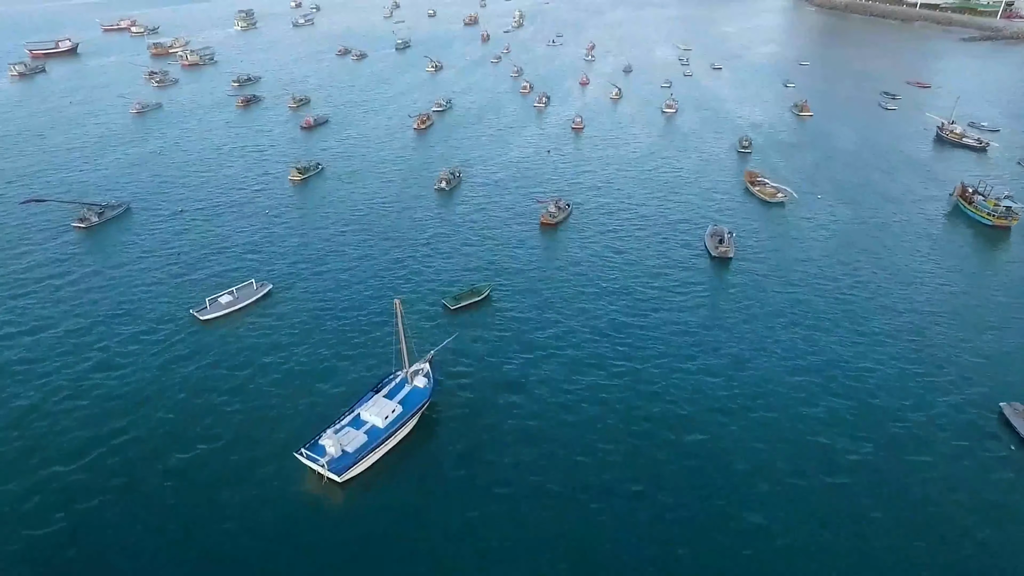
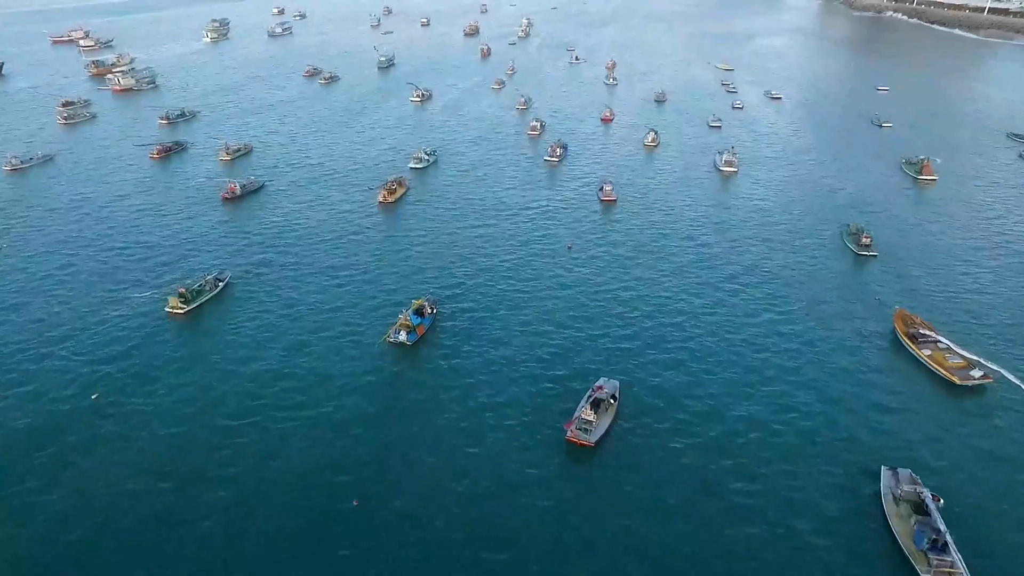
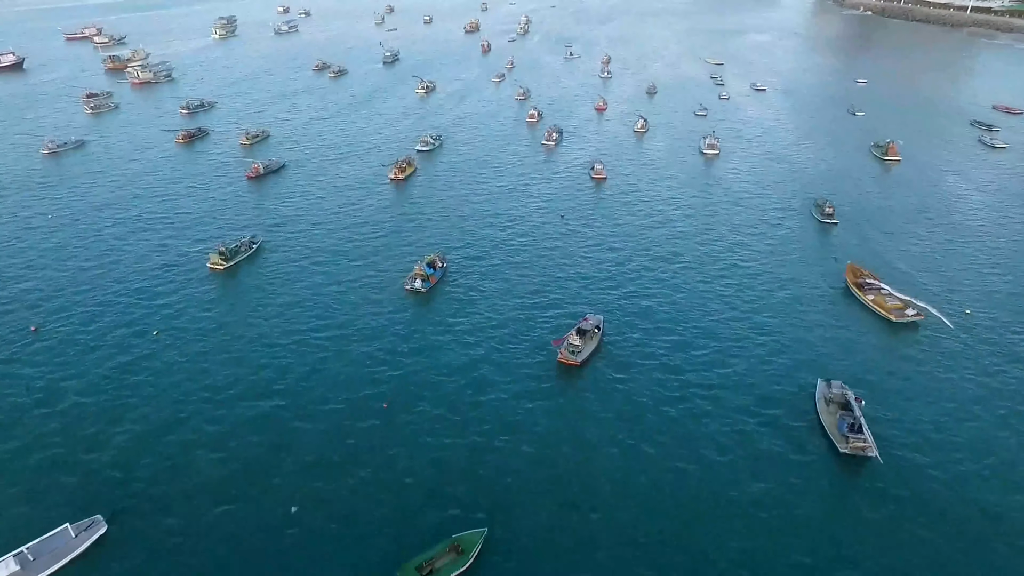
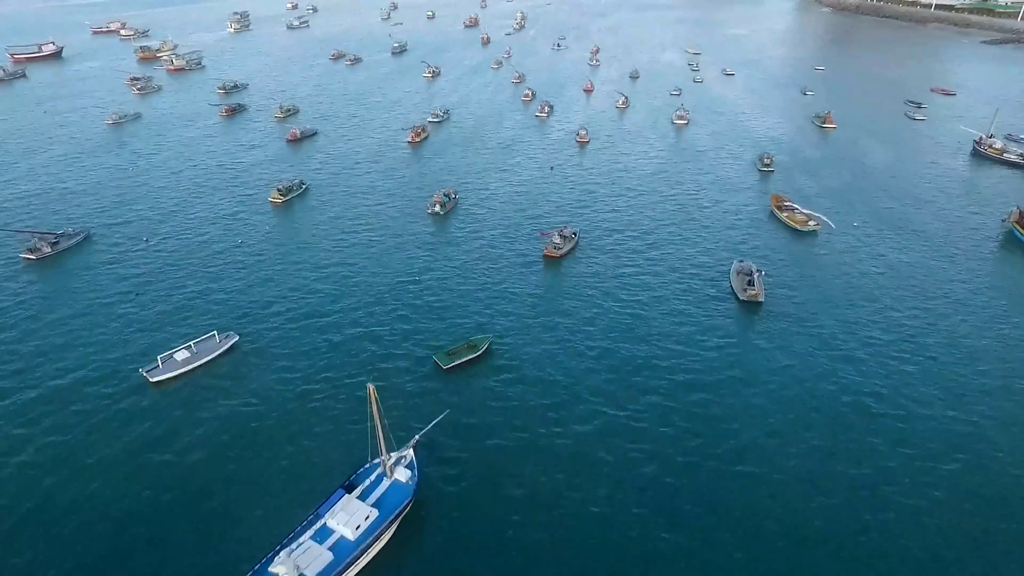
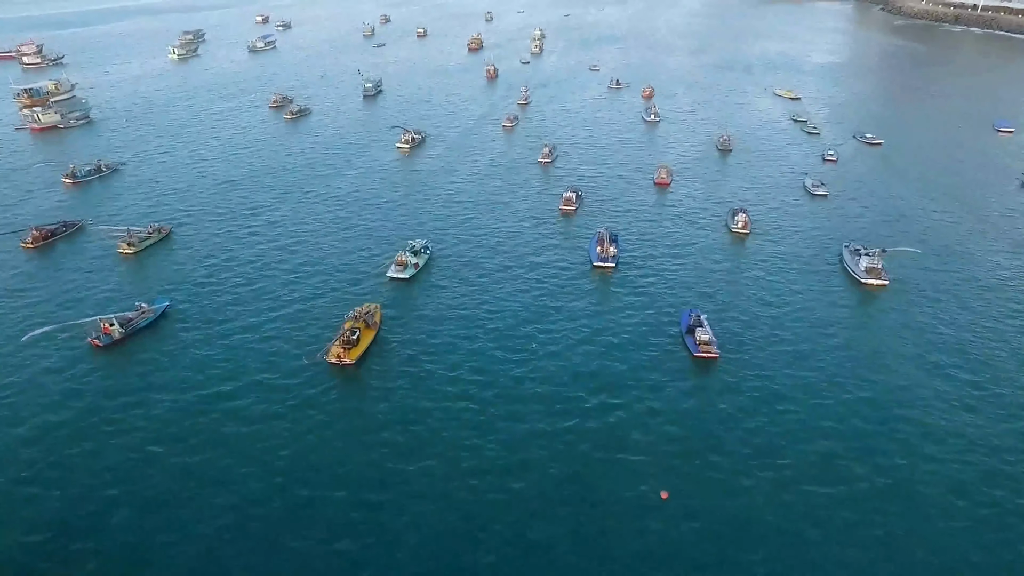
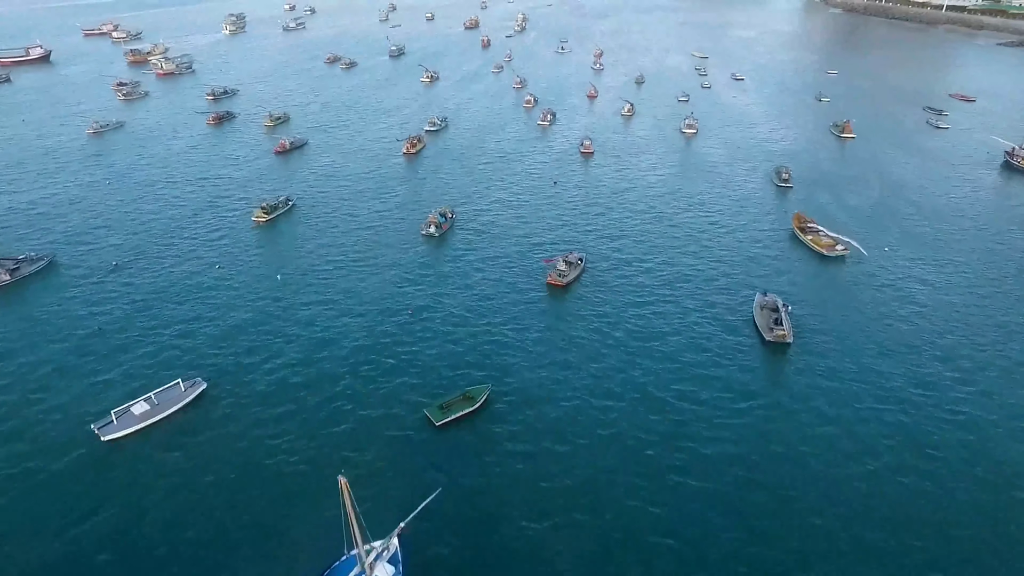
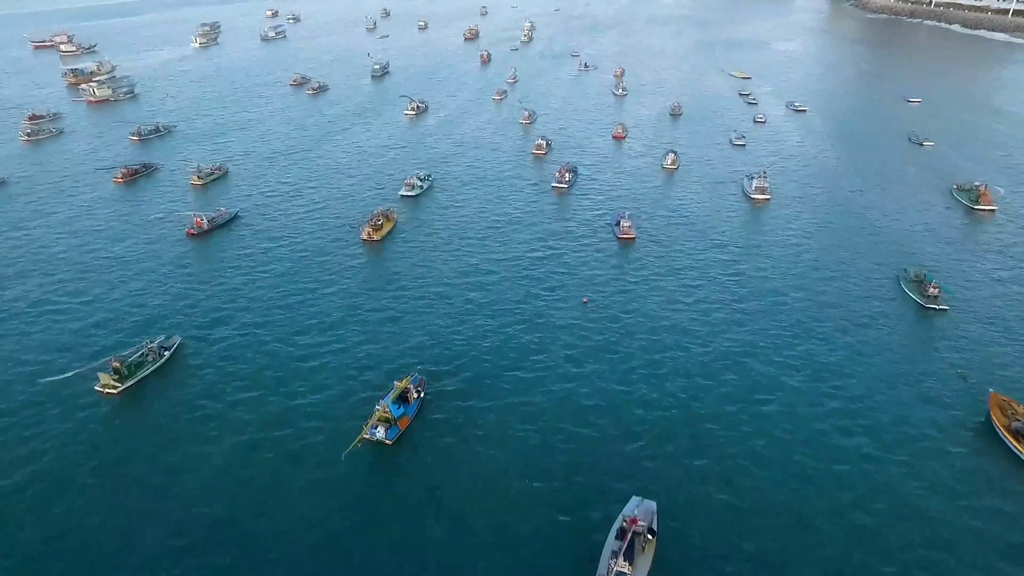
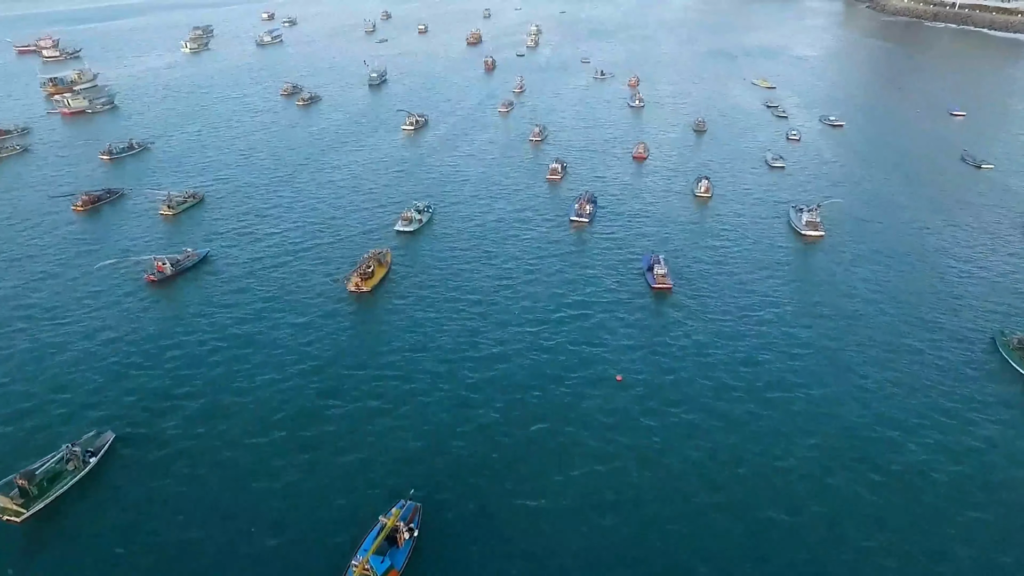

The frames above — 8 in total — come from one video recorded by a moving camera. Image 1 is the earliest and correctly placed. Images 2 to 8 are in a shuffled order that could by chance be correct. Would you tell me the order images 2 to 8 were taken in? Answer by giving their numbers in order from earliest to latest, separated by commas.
4, 6, 3, 2, 7, 8, 5
